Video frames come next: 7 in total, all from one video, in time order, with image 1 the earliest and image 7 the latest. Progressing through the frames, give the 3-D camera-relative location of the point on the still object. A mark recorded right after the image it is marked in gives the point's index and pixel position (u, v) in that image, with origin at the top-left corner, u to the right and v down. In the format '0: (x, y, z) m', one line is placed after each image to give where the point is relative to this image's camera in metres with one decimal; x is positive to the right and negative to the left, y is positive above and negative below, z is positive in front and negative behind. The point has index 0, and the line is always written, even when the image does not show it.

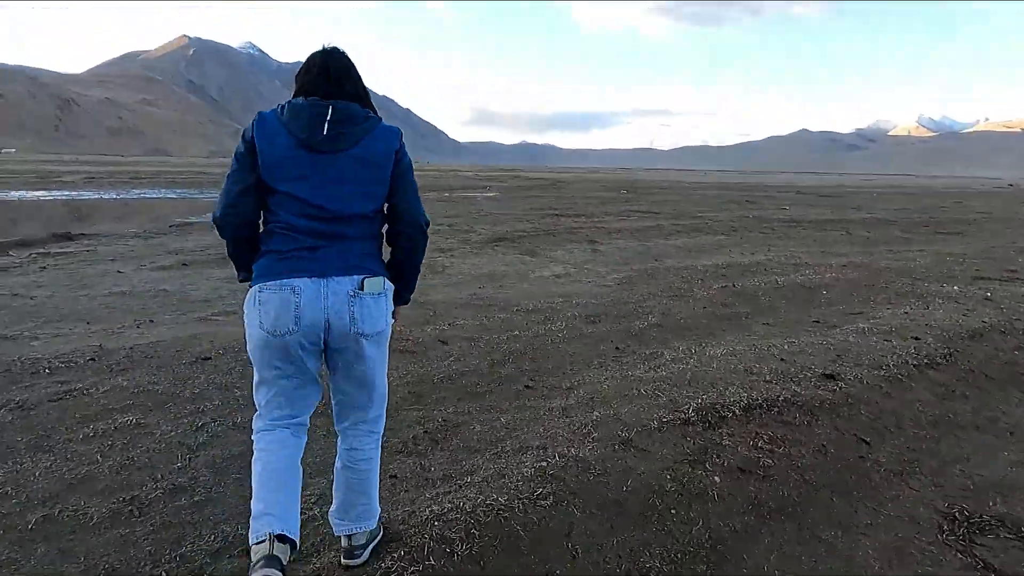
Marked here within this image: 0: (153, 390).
0: (-2.6, -0.7, +4.8) m
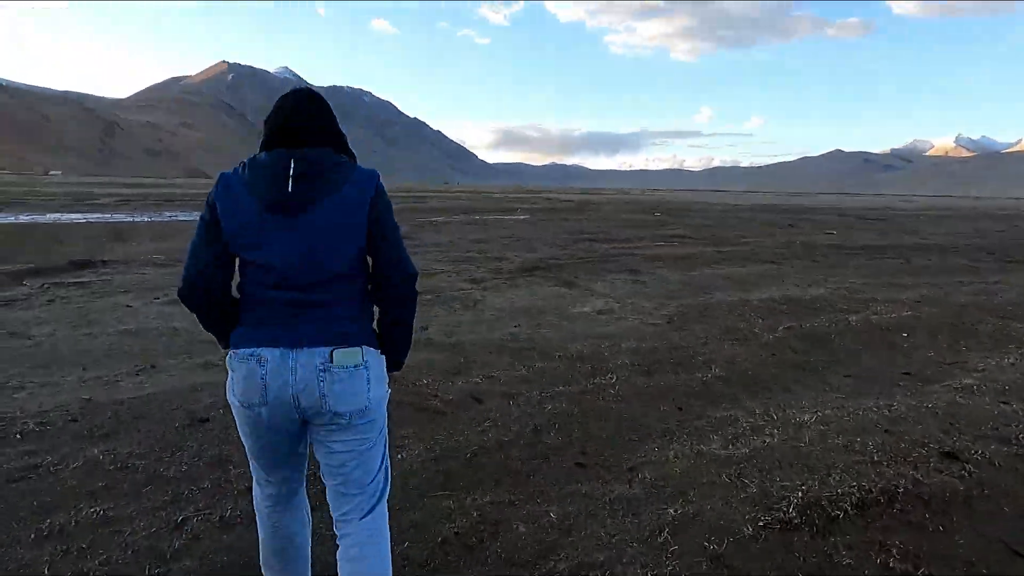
0: (-2.3, -1.1, +4.0) m
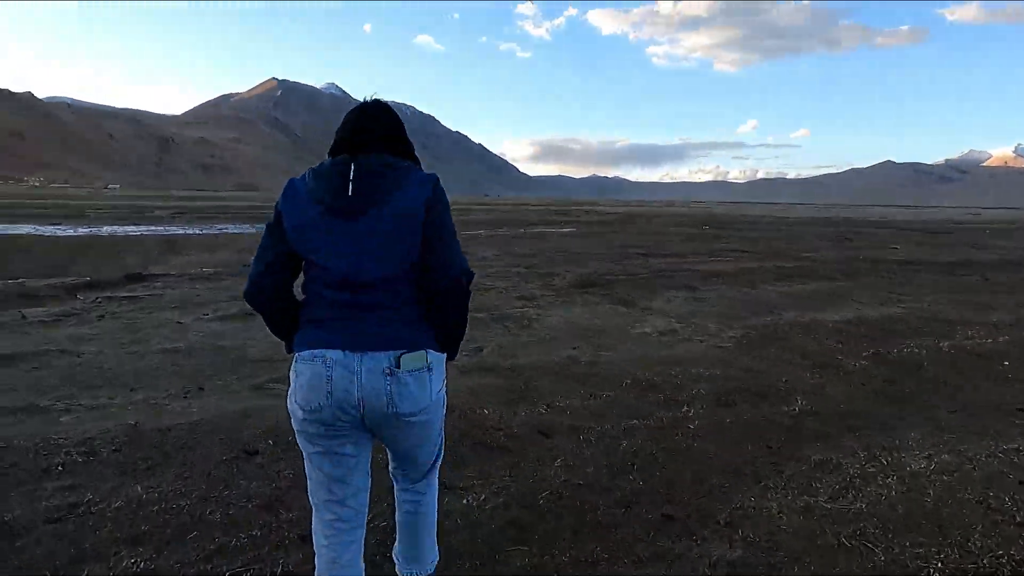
0: (-1.8, -1.2, +3.7) m
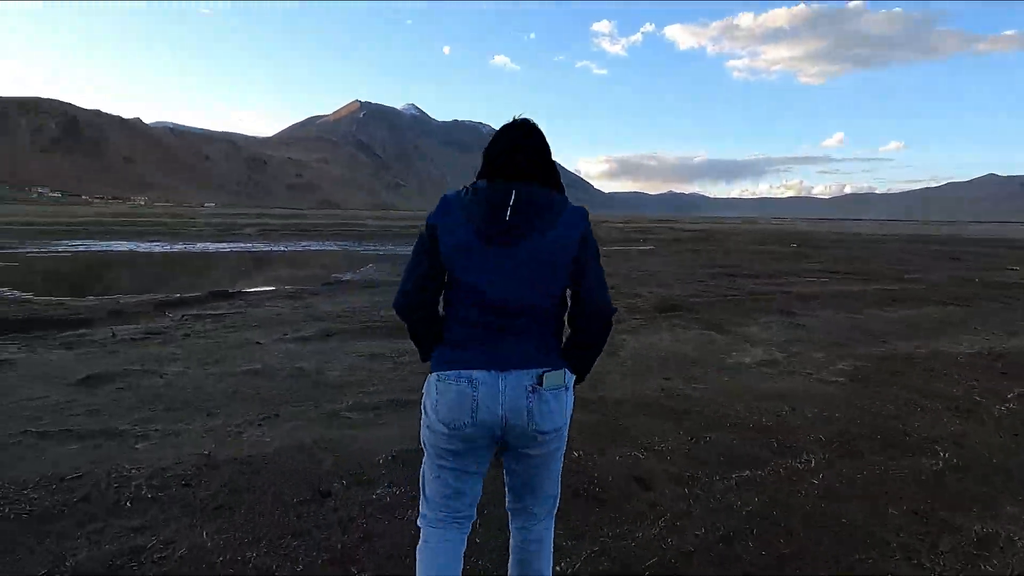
0: (-1.3, -1.4, +3.4) m
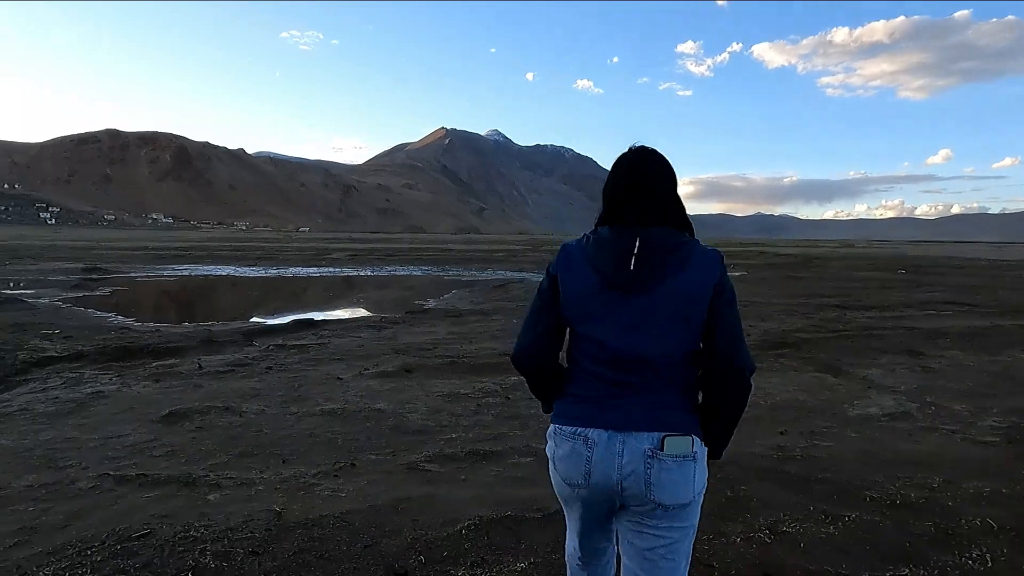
0: (-0.9, -1.6, +2.9) m
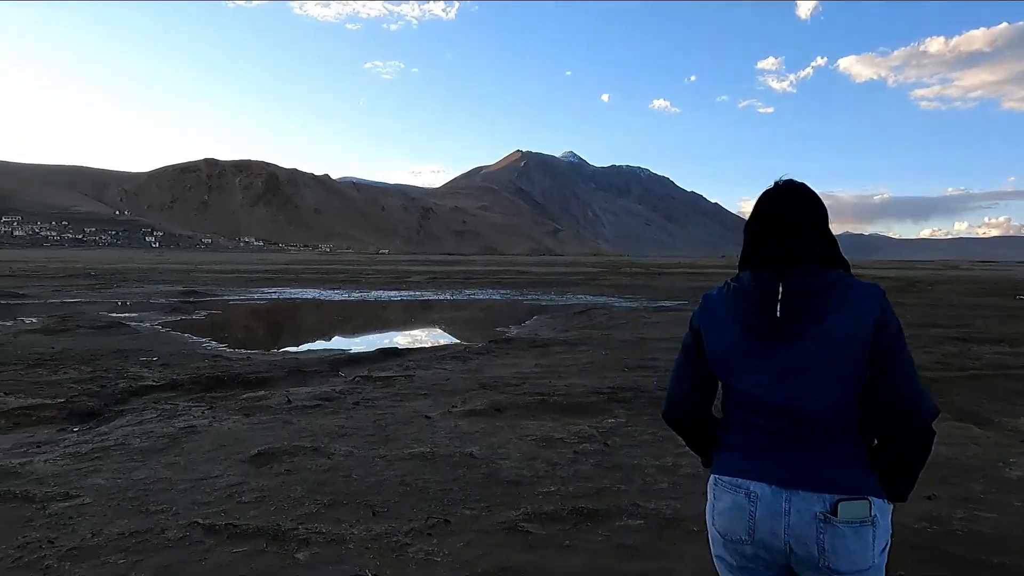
0: (-0.4, -1.8, +2.4) m
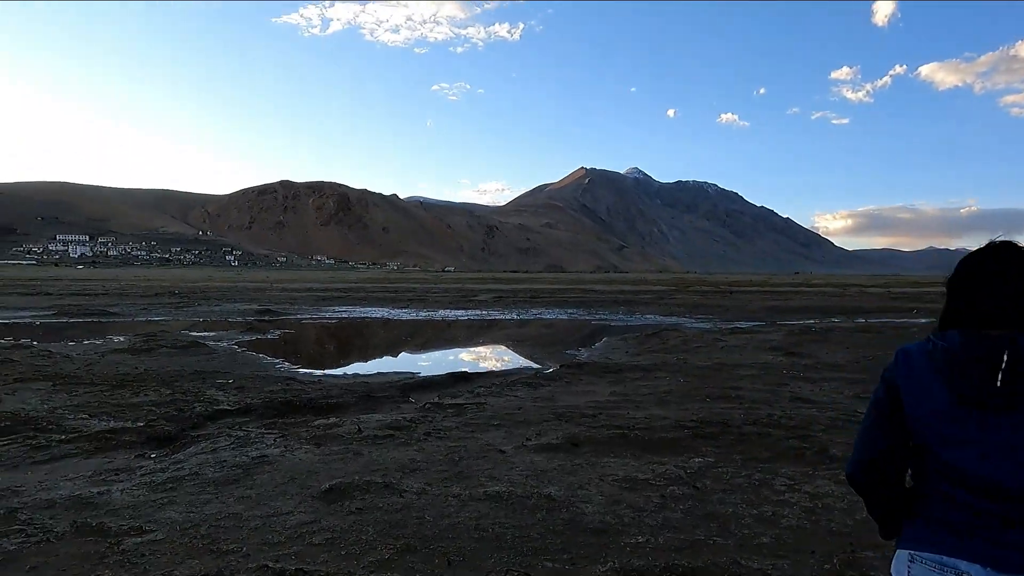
0: (0.0, -2.0, +2.0) m
